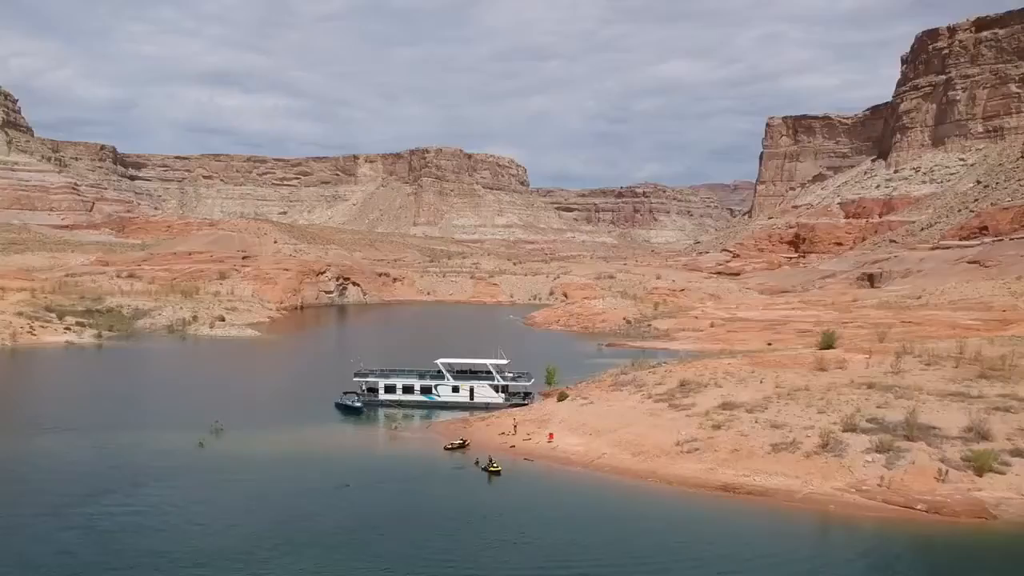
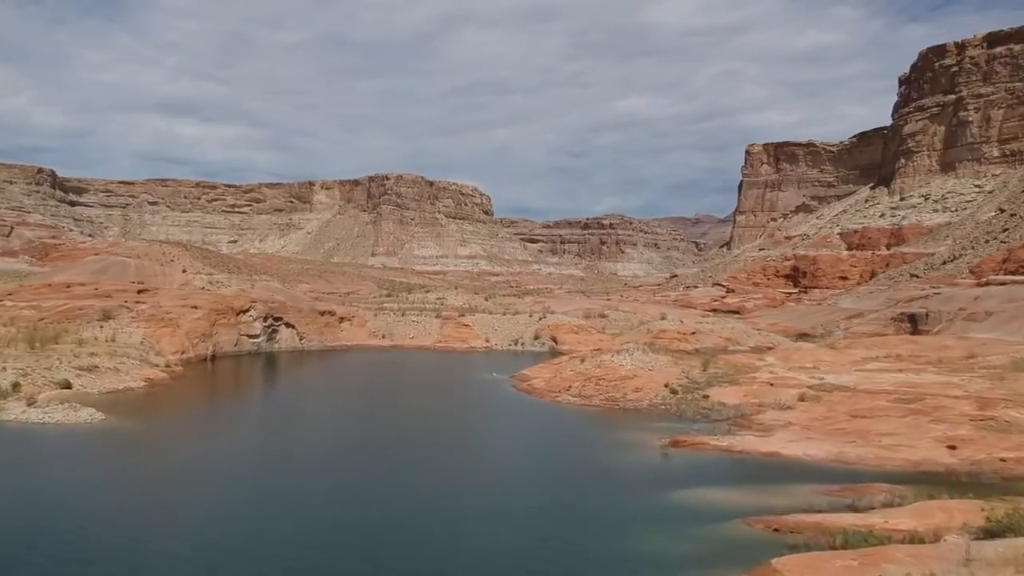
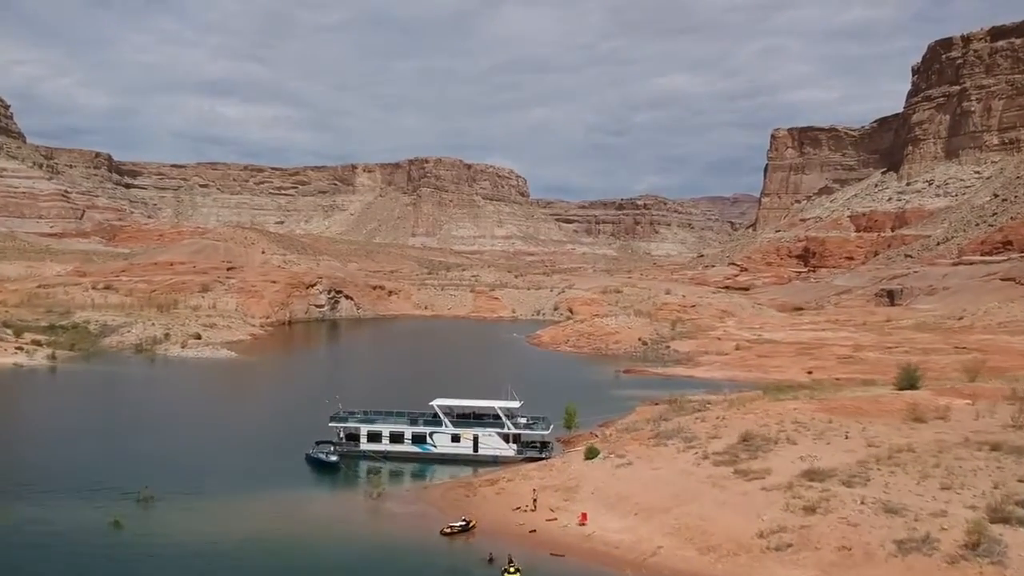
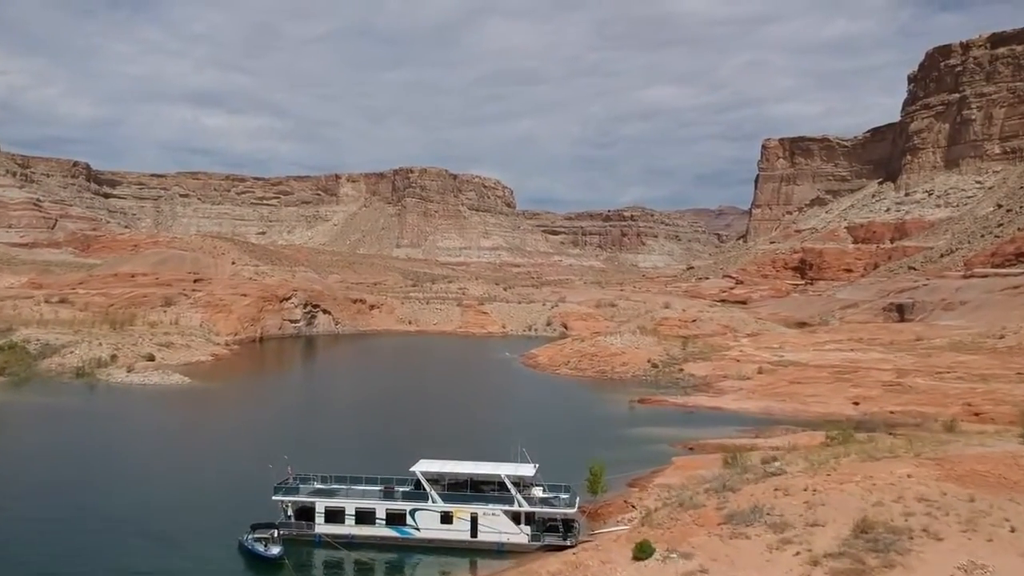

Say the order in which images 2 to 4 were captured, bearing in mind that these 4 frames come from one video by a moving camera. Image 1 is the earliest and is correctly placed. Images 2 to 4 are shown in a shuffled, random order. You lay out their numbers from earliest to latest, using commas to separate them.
3, 4, 2
